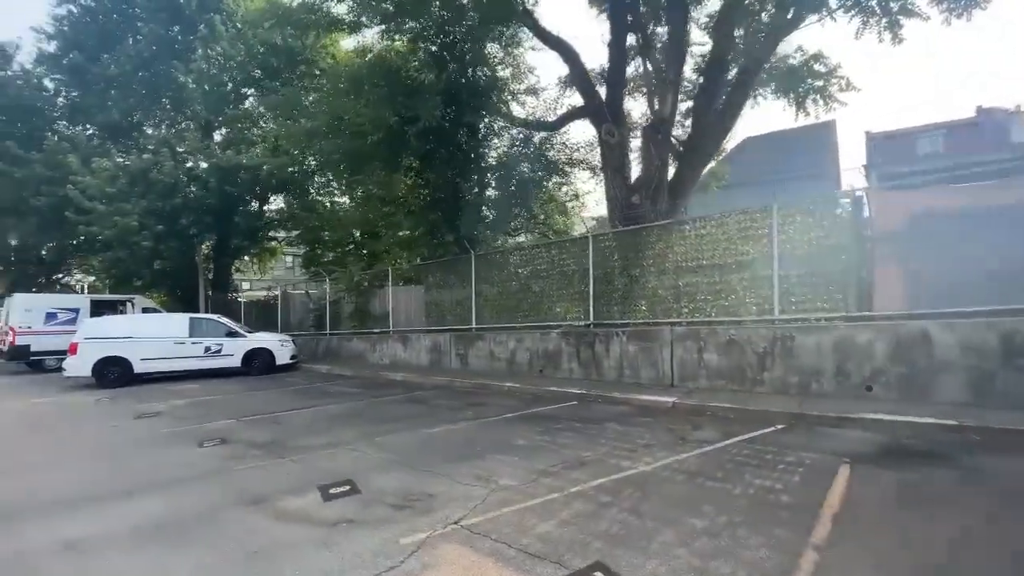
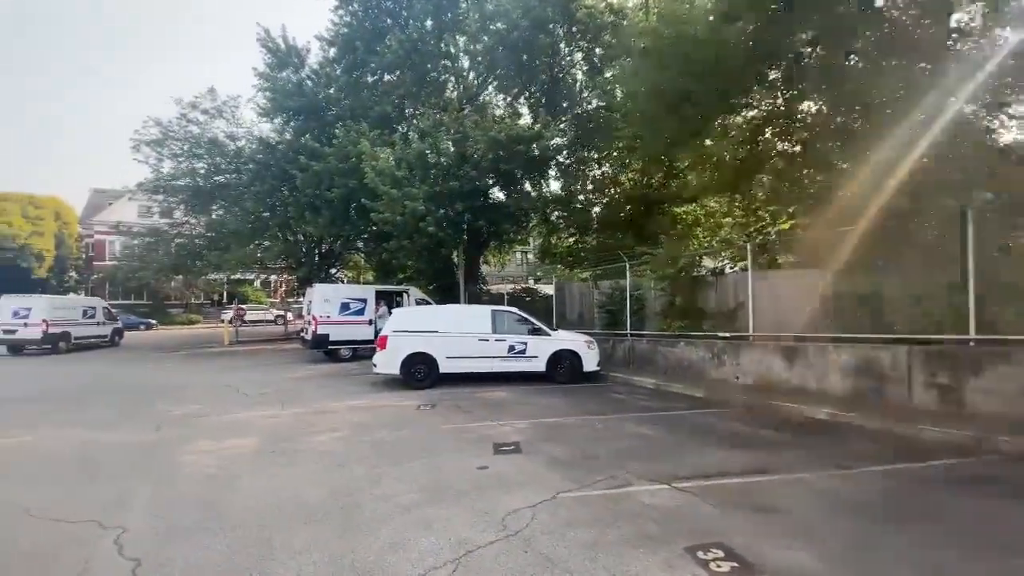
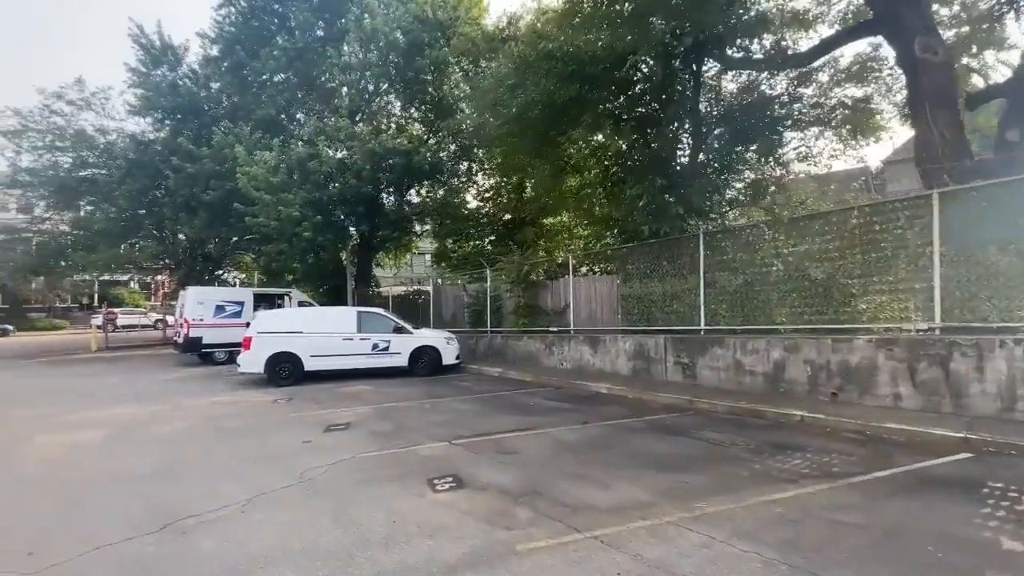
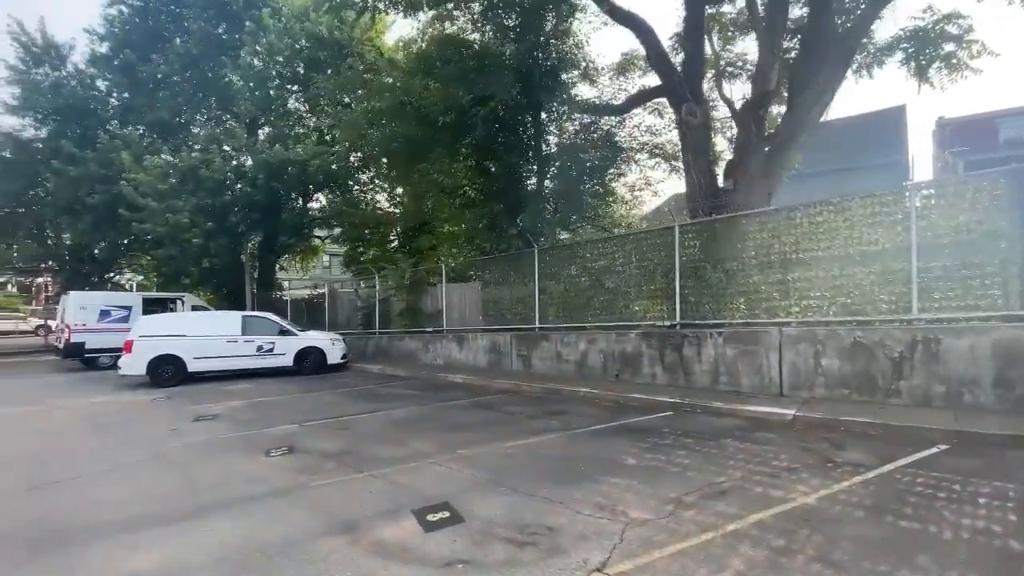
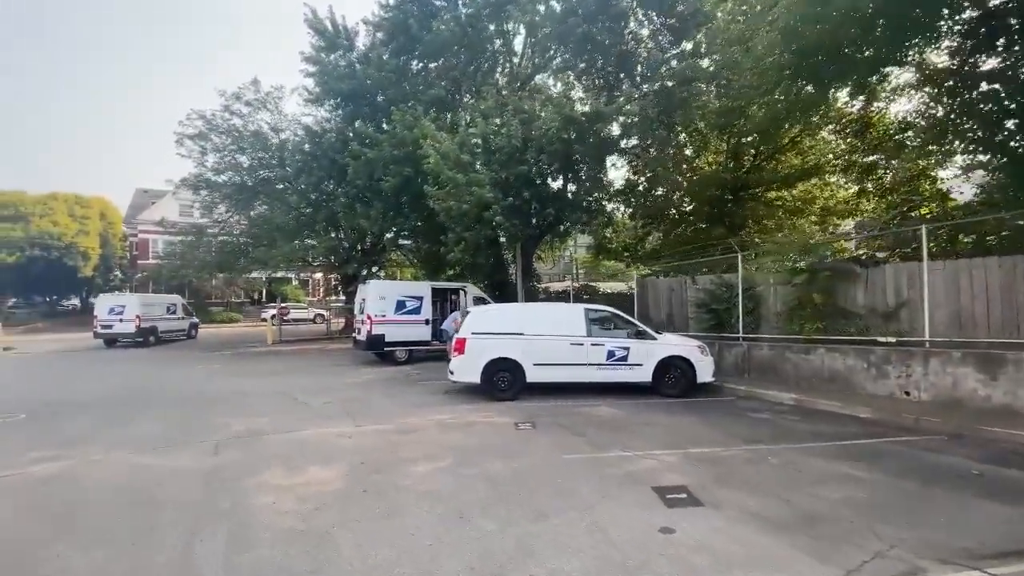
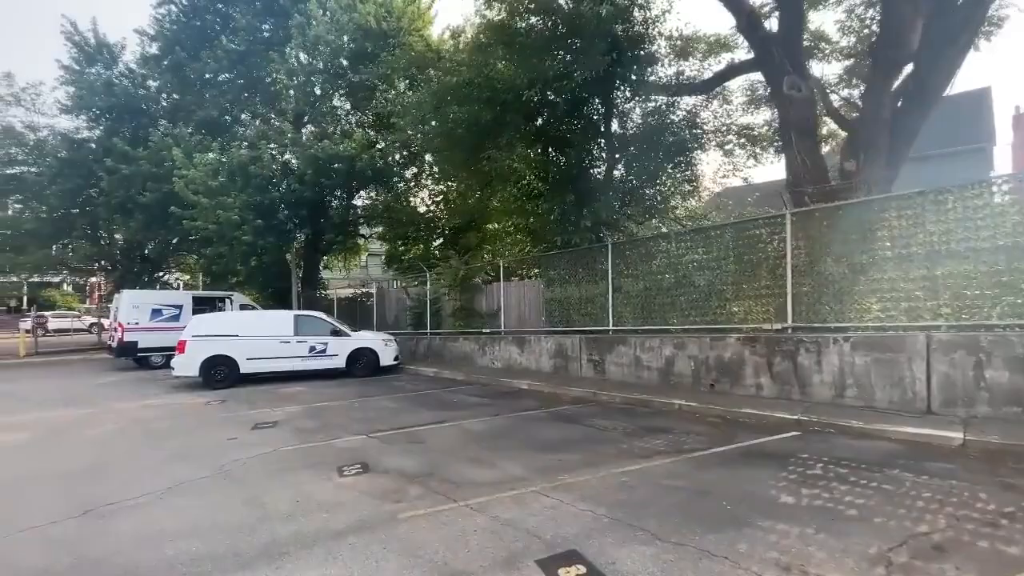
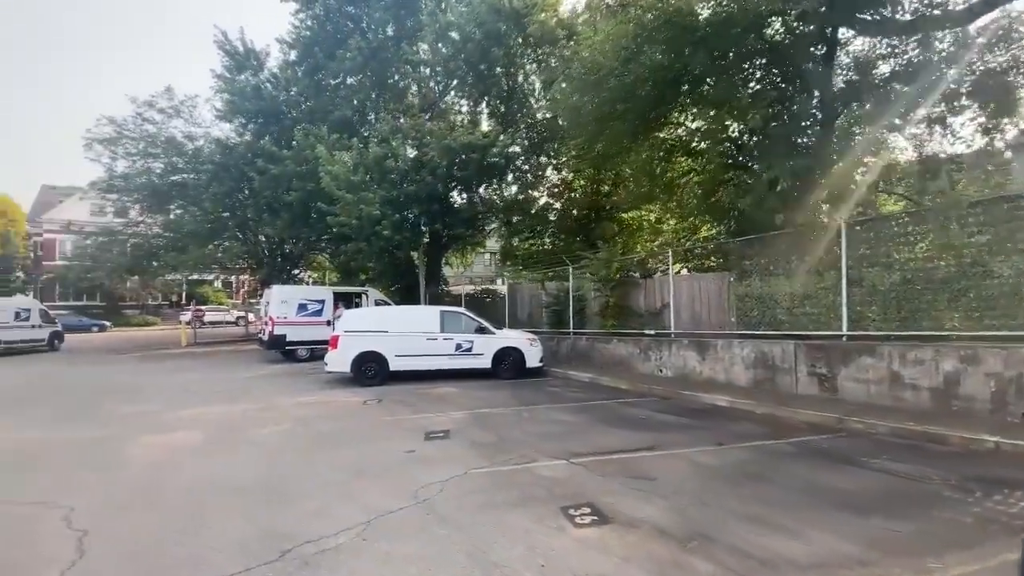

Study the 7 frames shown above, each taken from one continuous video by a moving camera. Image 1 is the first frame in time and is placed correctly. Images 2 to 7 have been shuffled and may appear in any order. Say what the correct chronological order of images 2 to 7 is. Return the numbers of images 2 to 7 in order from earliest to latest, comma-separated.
4, 6, 3, 7, 2, 5
